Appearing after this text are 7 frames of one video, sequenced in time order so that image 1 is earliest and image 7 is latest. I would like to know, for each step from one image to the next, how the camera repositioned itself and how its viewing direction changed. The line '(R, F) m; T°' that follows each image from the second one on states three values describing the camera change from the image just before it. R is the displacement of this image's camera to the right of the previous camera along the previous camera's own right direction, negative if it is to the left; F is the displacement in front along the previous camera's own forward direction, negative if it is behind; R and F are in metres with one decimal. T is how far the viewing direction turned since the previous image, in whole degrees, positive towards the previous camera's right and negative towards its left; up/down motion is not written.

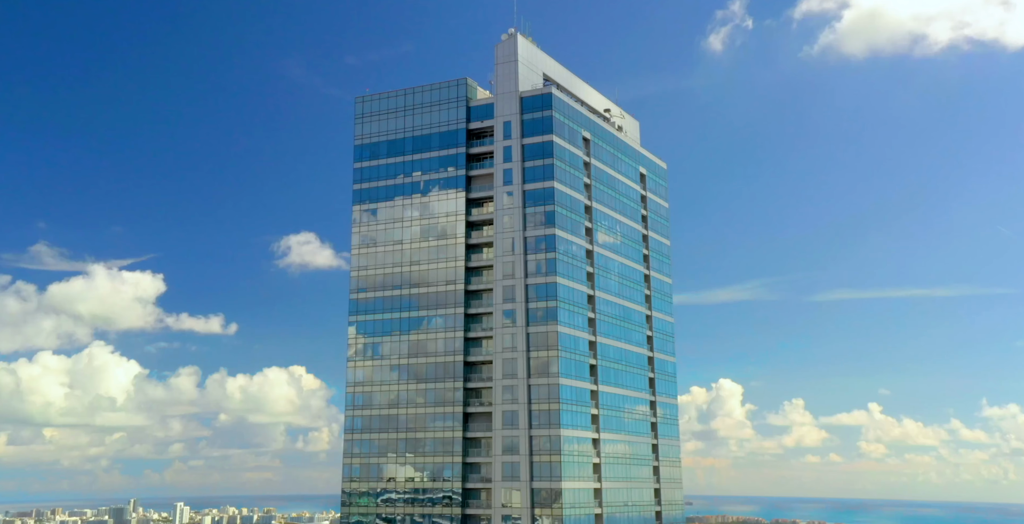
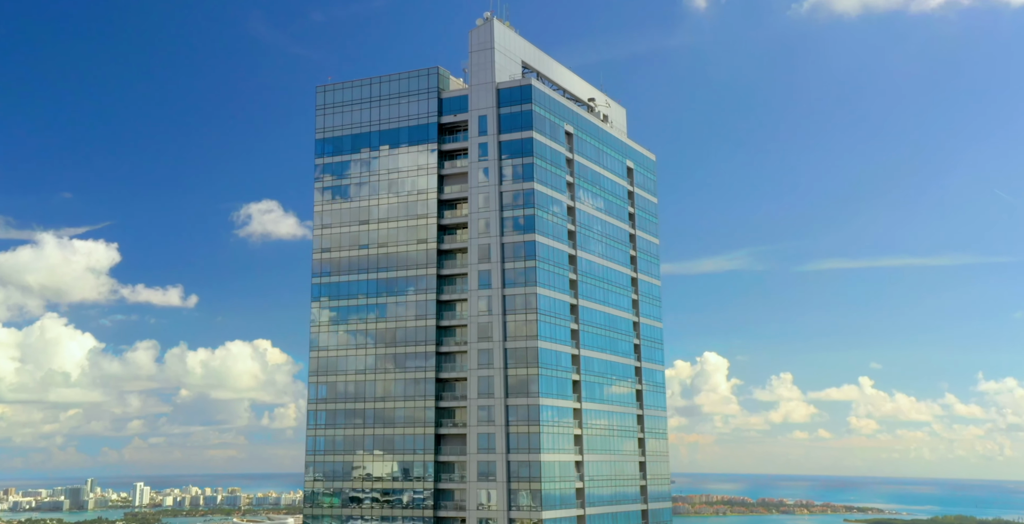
(+2.7, +13.8) m; +1°
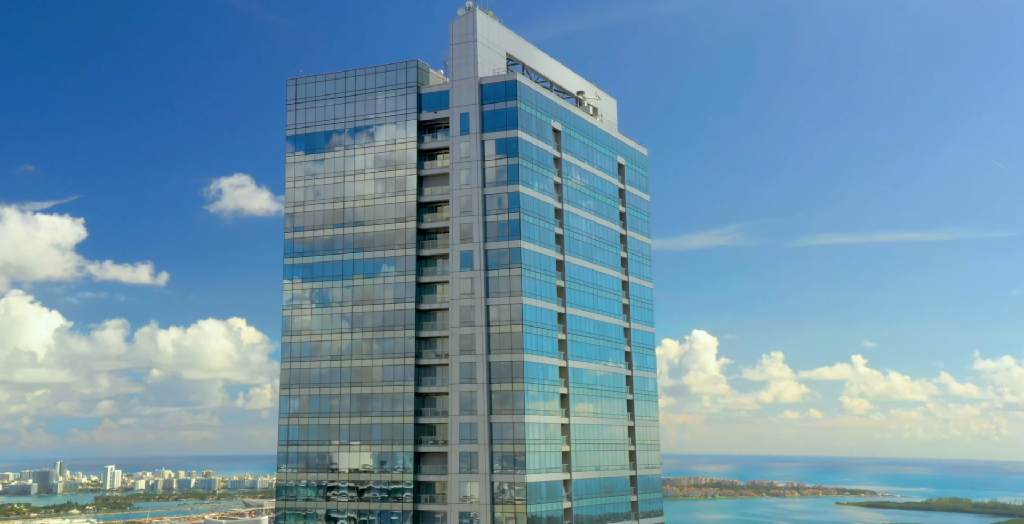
(+1.6, +9.1) m; +1°
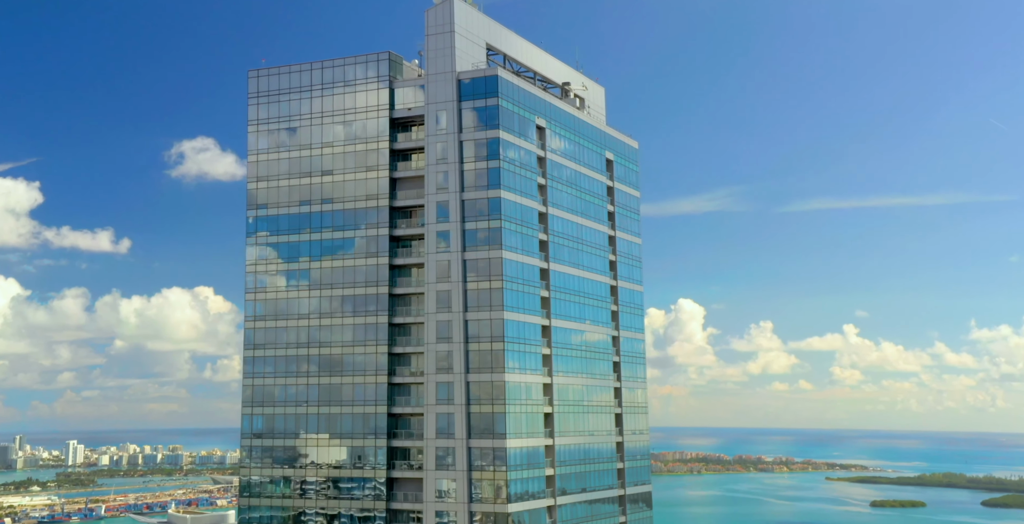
(+2.1, +11.0) m; +1°
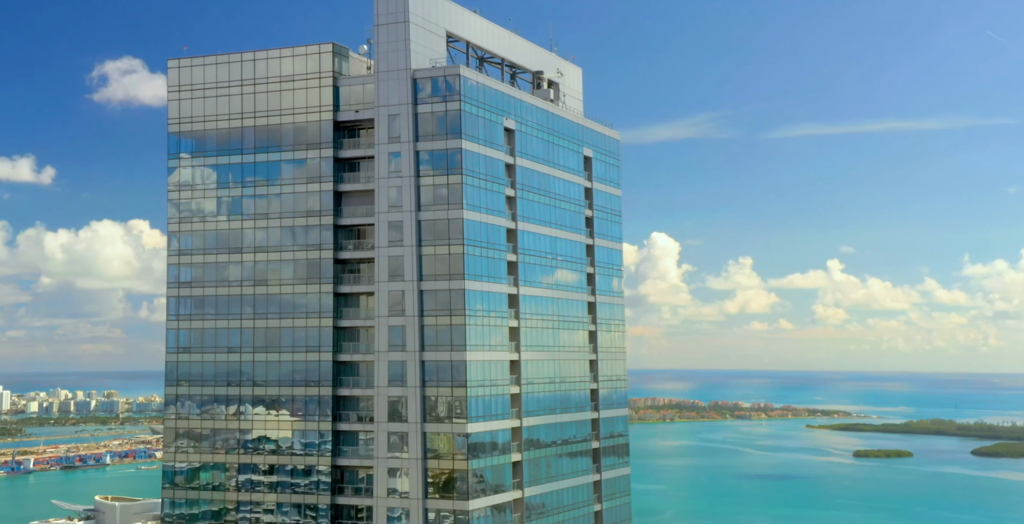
(+4.0, +19.0) m; +1°
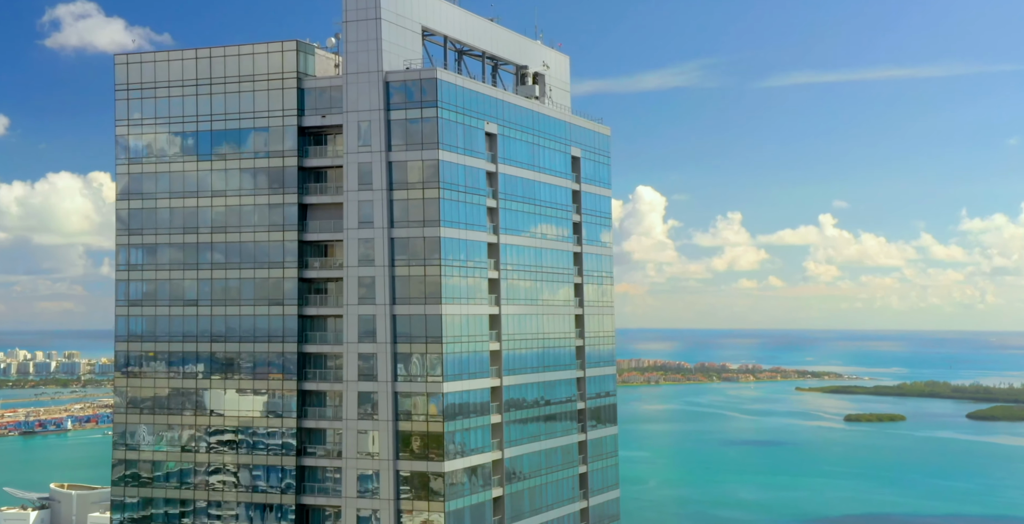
(+0.3, +10.0) m; +1°
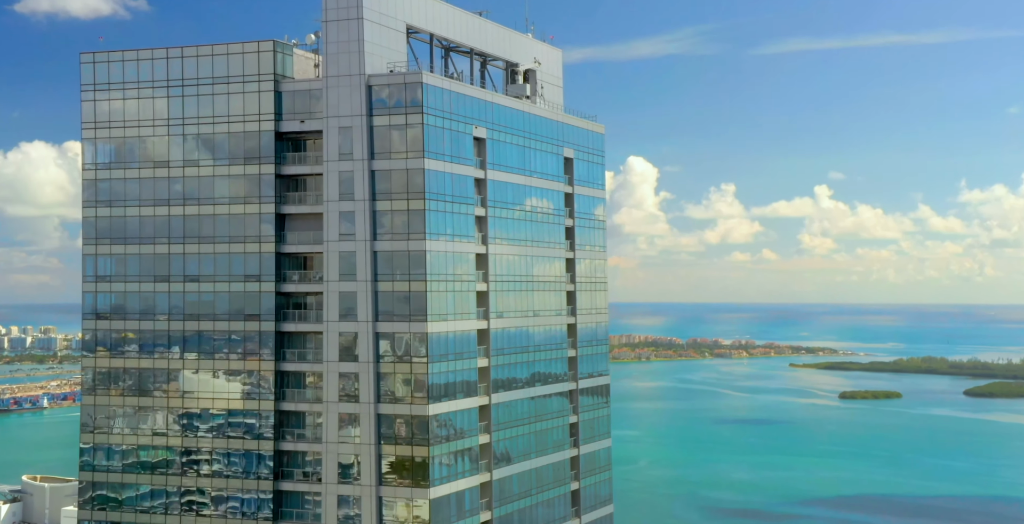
(-0.1, +5.4) m; +1°
